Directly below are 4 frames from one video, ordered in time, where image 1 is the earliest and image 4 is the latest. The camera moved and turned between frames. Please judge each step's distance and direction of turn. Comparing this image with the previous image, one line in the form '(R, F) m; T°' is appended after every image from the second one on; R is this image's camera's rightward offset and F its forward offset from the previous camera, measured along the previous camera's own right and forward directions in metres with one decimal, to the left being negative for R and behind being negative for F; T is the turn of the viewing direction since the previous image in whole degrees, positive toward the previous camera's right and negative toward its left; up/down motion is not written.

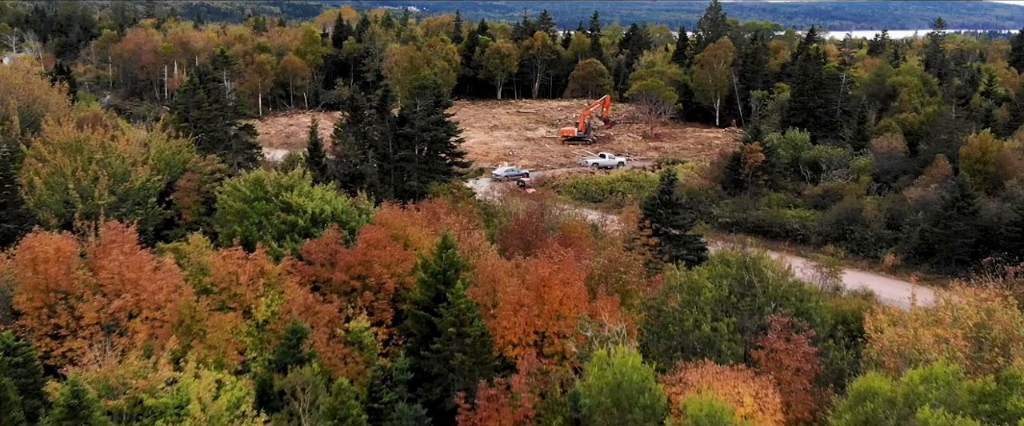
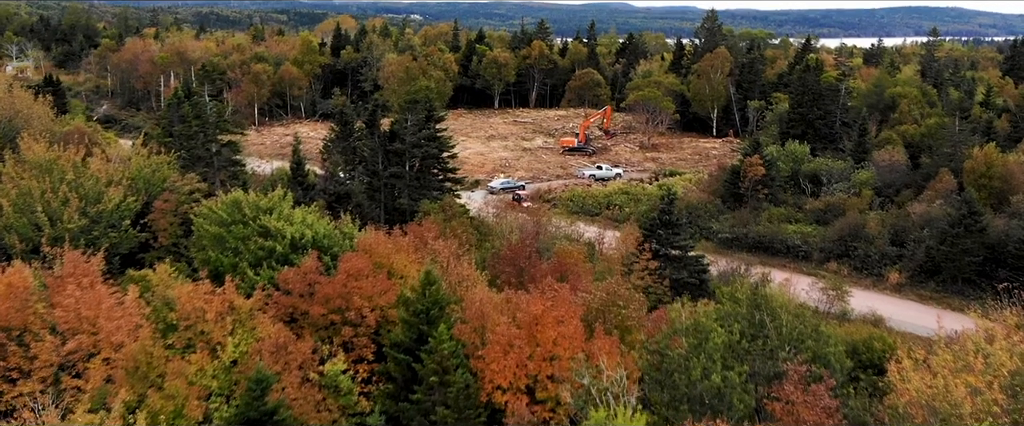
(+0.2, +1.2) m; 0°
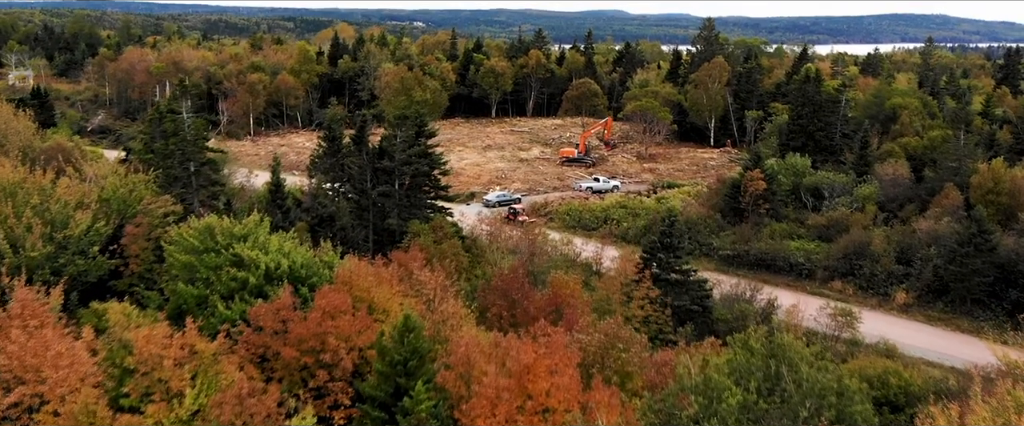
(+0.2, +1.4) m; 0°
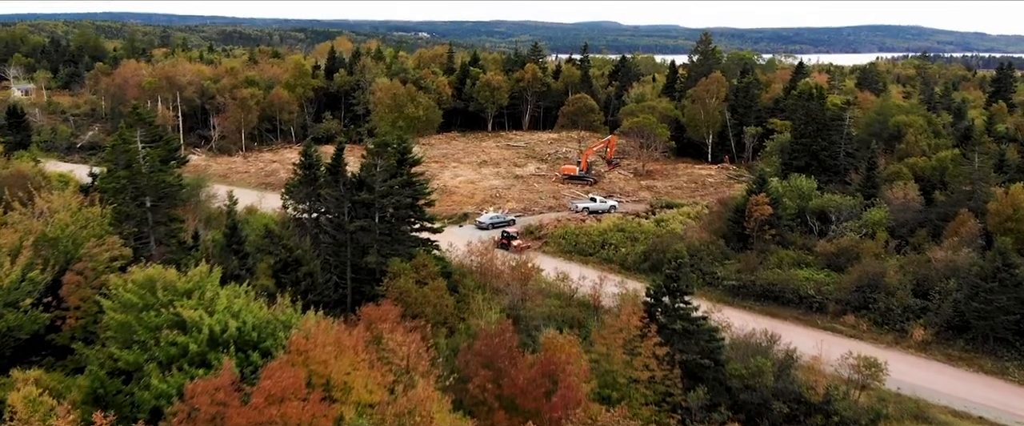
(+0.2, +2.6) m; 0°
